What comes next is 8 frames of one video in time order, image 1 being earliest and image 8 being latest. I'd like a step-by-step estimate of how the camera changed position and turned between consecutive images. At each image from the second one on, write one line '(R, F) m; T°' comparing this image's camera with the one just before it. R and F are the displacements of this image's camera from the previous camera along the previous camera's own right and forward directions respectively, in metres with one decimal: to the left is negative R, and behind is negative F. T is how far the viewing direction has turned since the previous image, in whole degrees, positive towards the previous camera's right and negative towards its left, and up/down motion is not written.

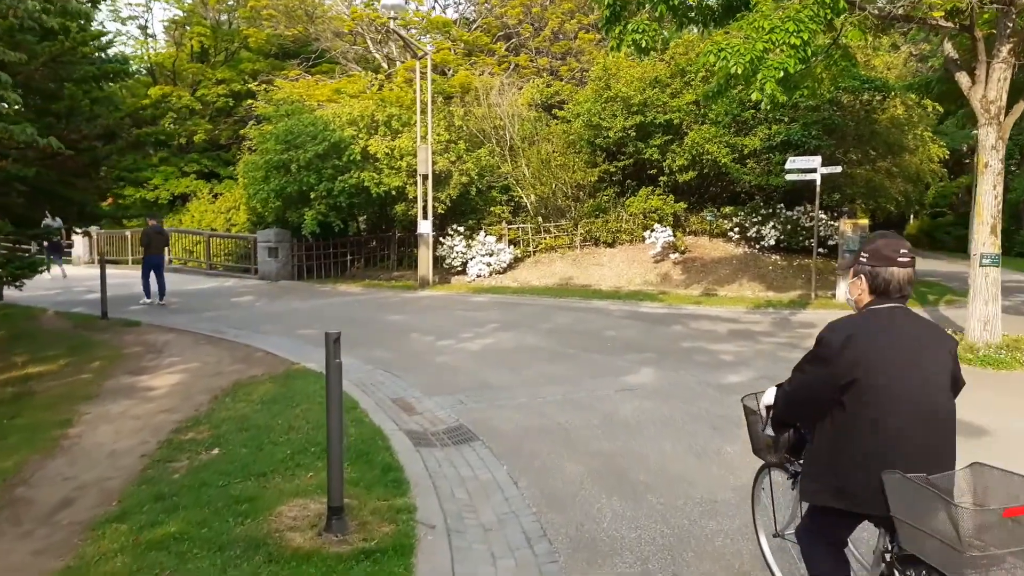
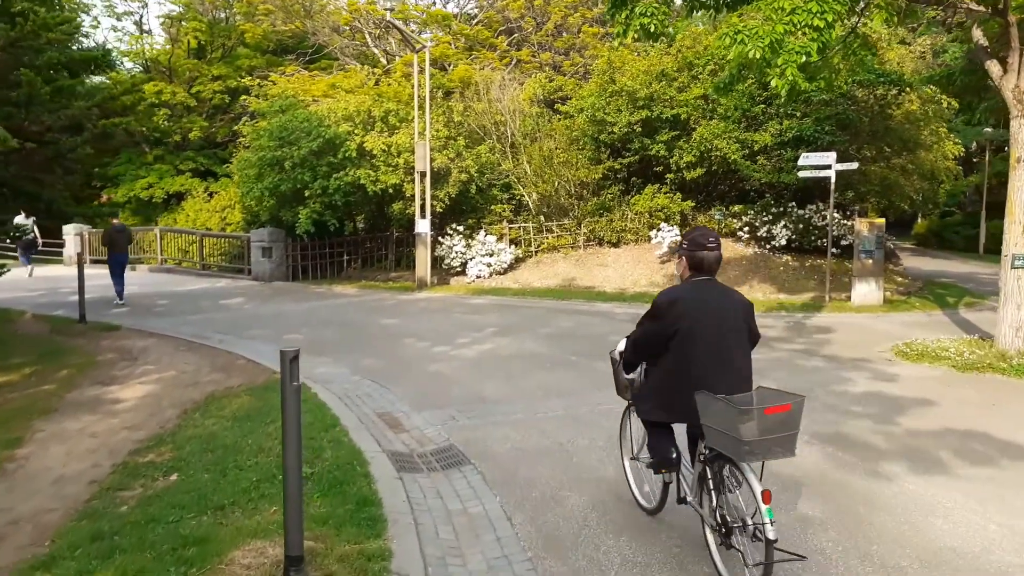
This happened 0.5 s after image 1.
(+0.1, +0.7) m; 0°
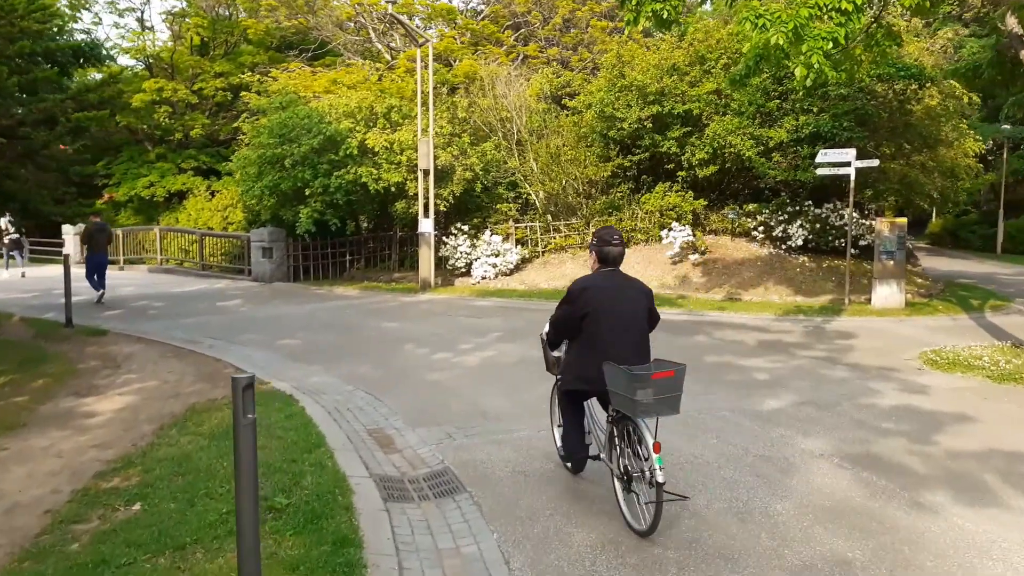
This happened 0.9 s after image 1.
(0.0, +0.5) m; -1°
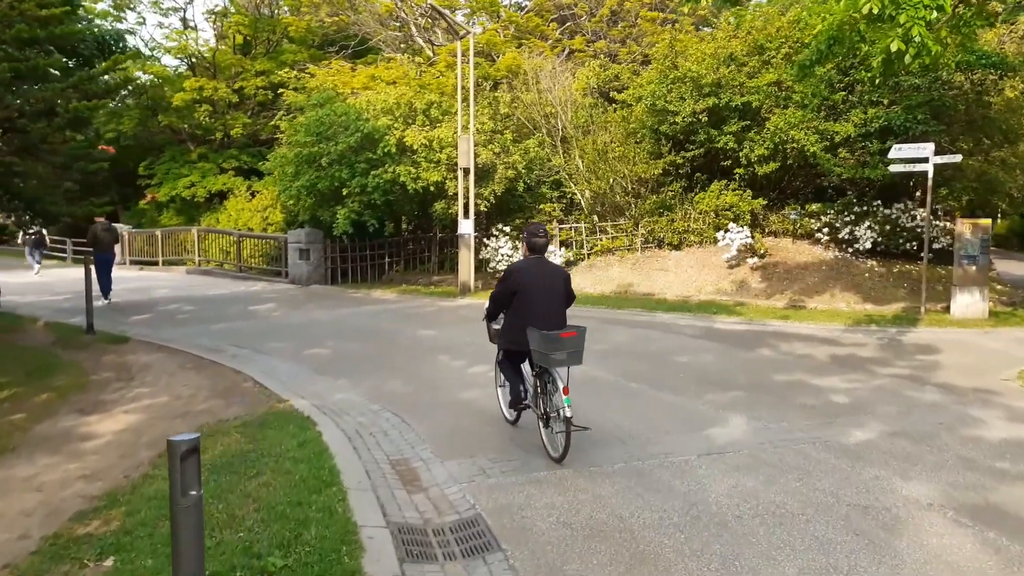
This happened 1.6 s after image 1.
(0.0, +0.9) m; -3°
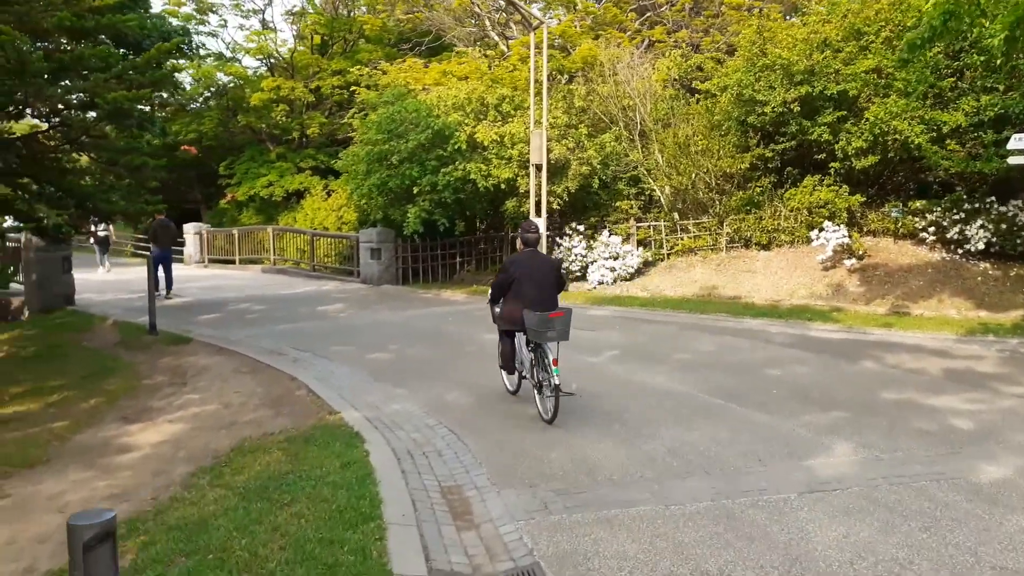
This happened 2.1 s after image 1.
(+0.1, +0.7) m; -5°
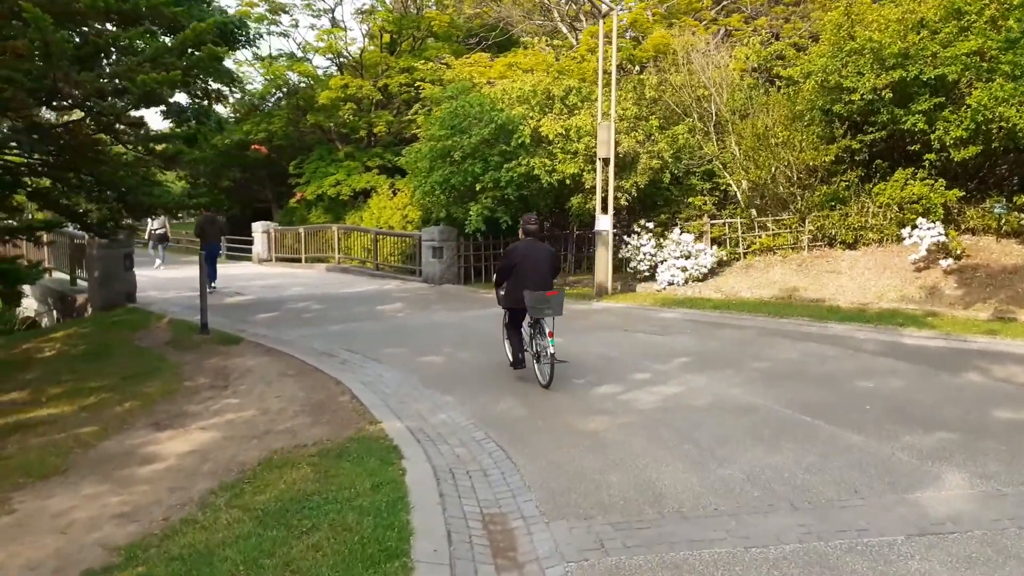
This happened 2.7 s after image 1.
(+0.1, +0.7) m; -5°
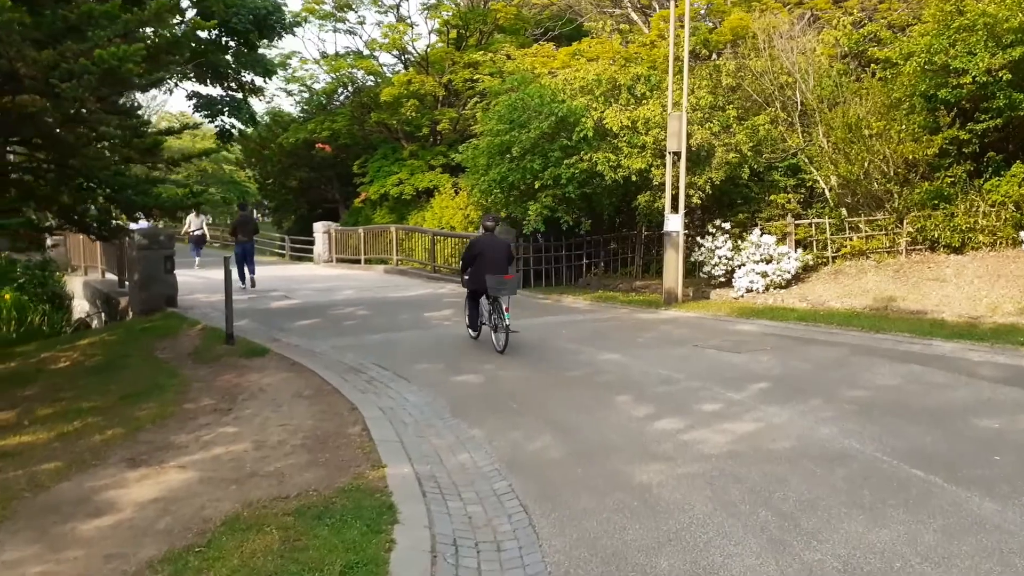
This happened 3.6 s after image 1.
(+0.3, +1.1) m; -5°
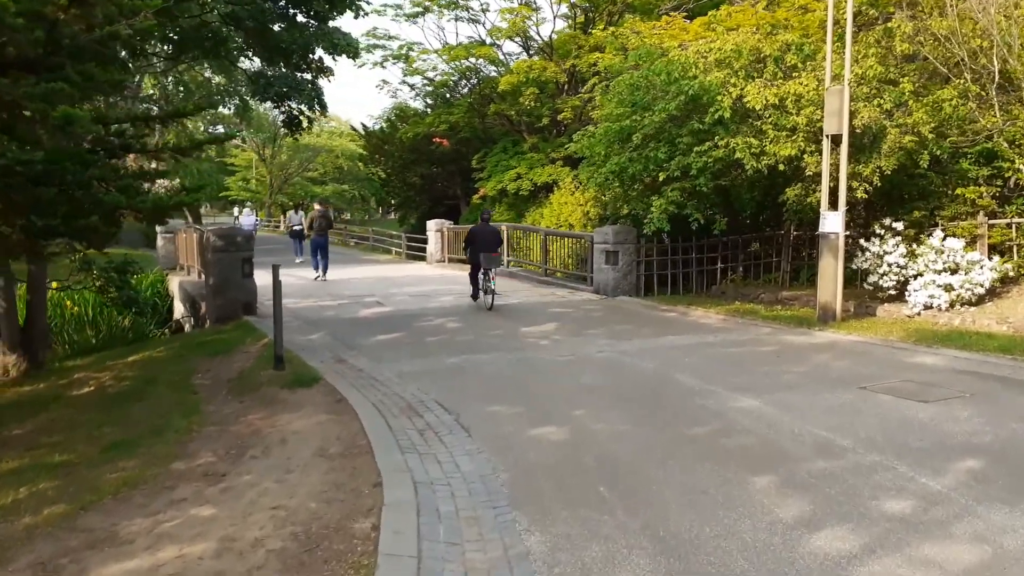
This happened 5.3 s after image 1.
(+0.3, +2.0) m; -10°
